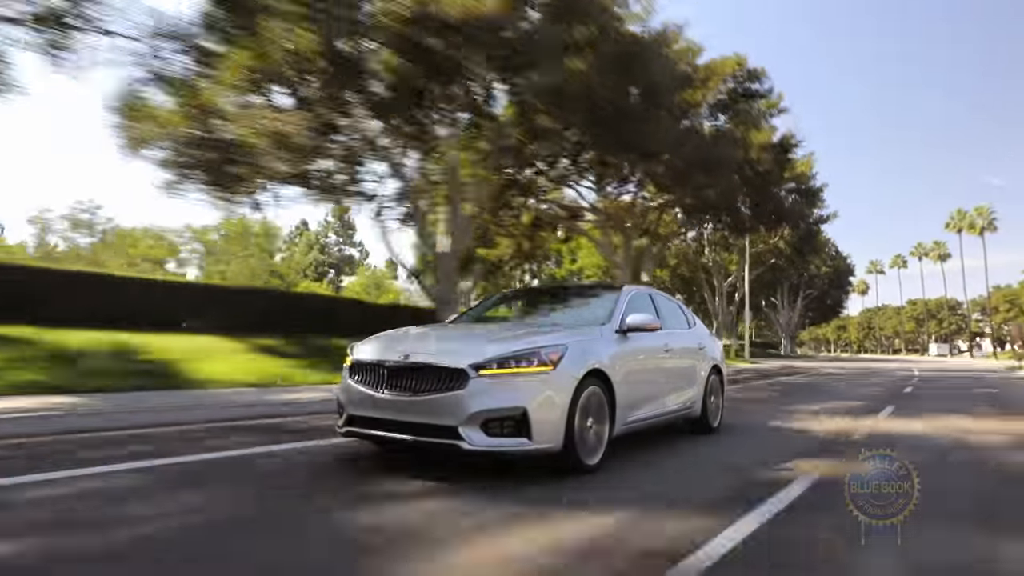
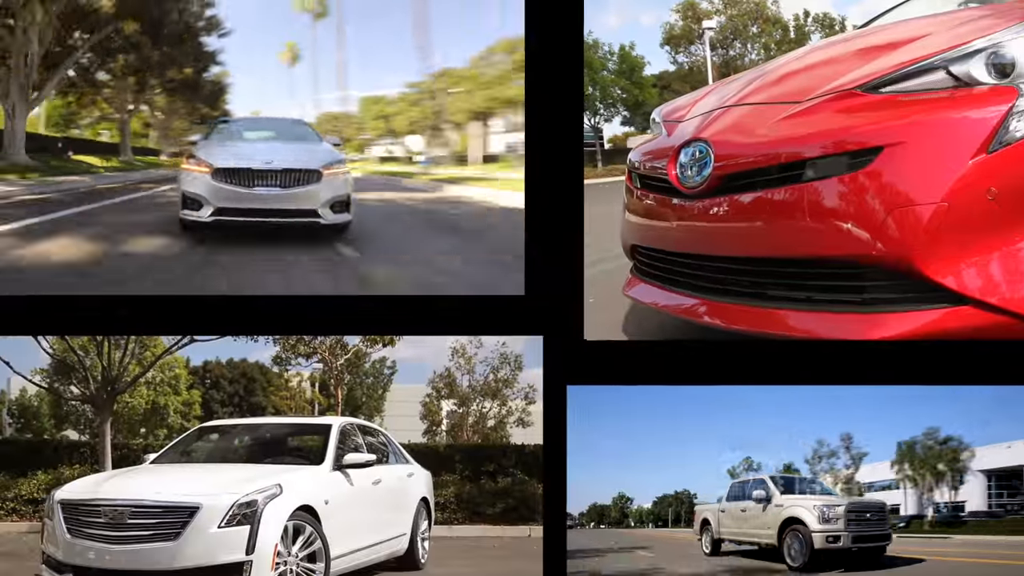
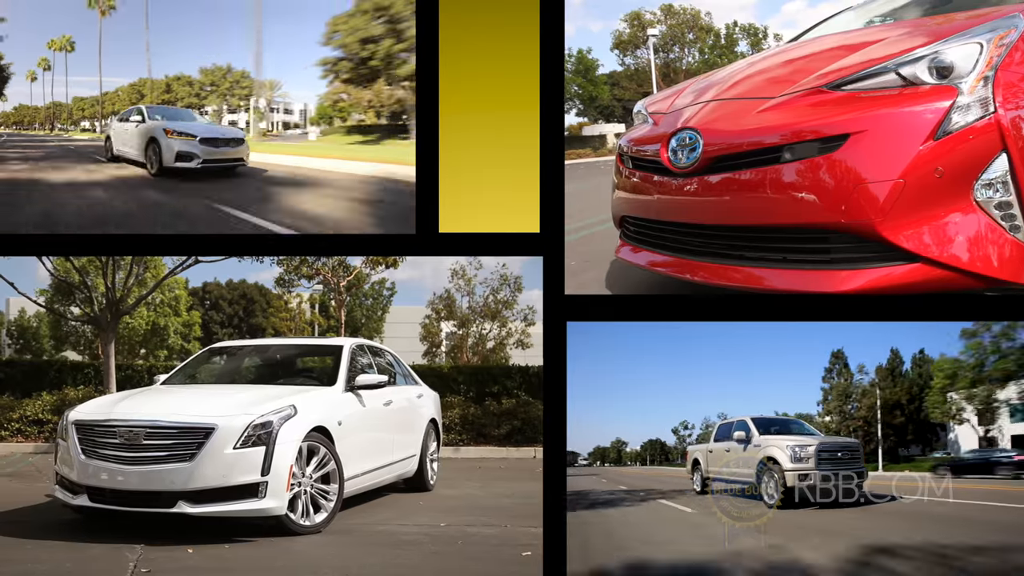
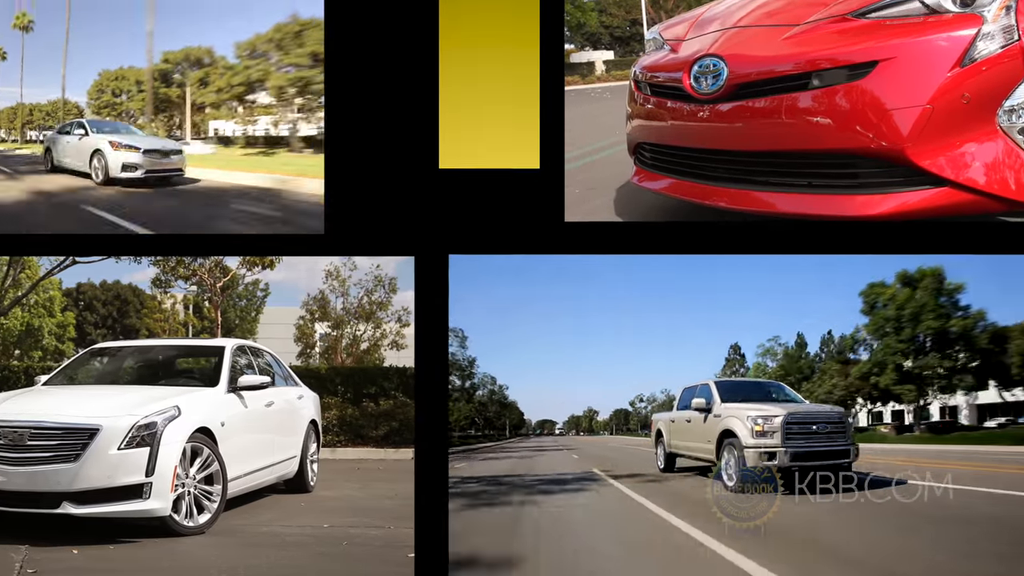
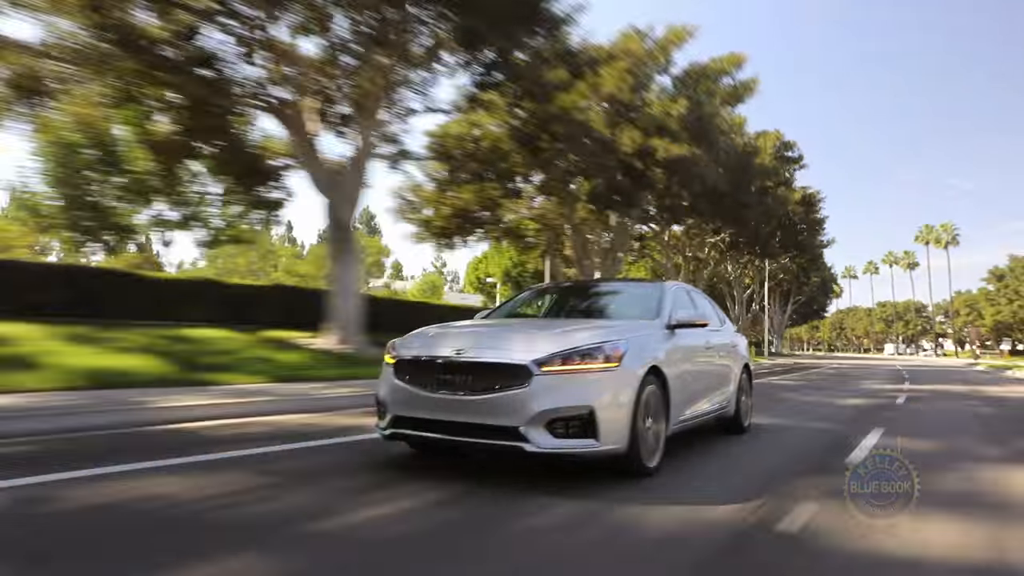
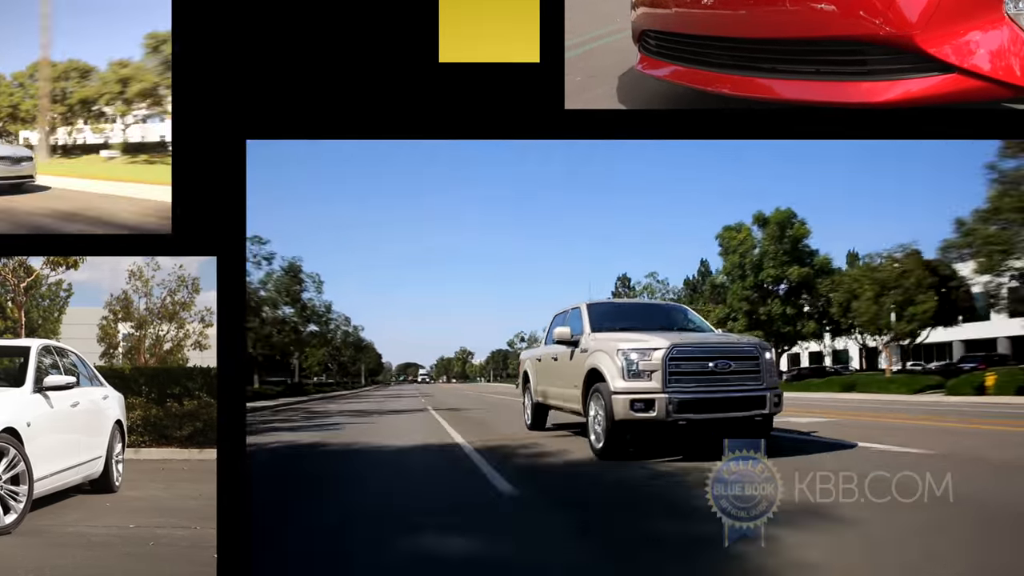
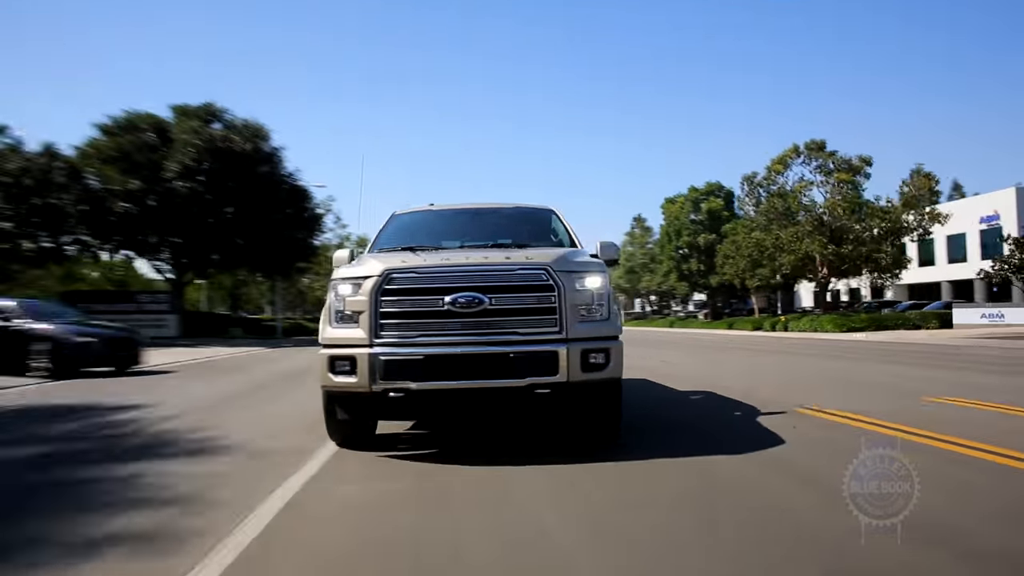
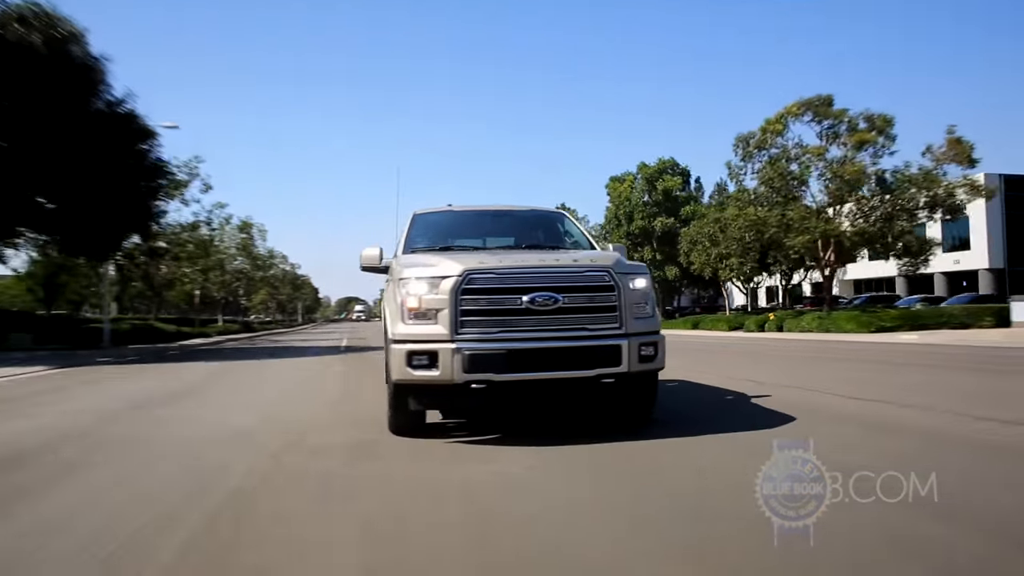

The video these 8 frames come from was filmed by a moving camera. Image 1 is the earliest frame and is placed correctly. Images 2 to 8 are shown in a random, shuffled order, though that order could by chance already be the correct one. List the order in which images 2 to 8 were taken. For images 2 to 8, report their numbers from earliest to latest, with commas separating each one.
5, 2, 3, 4, 6, 8, 7
